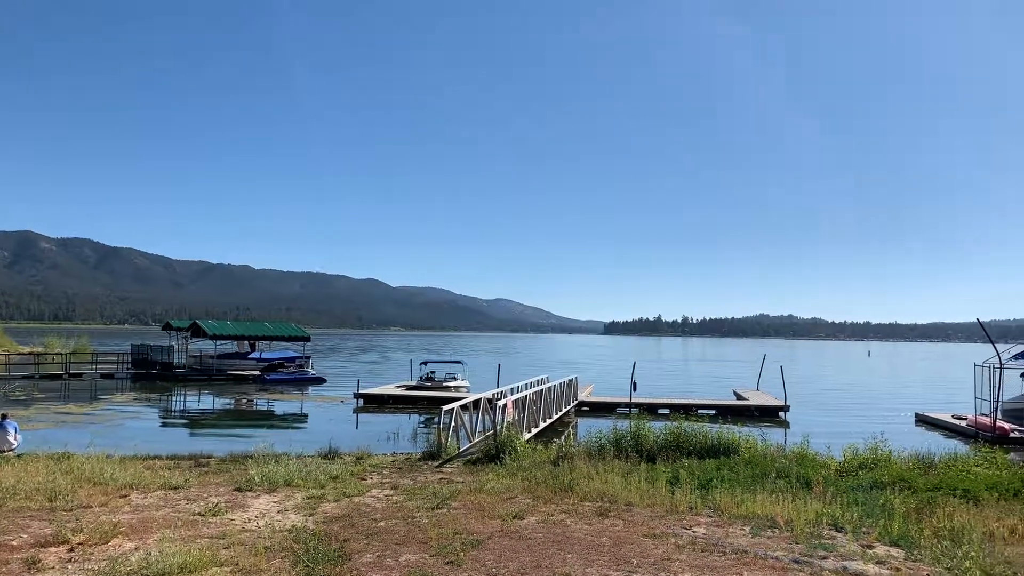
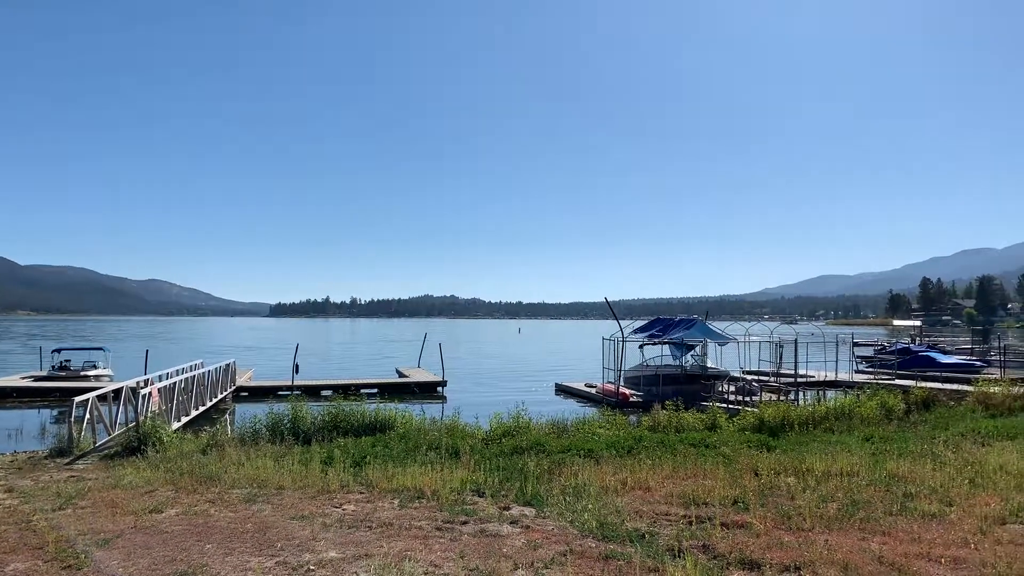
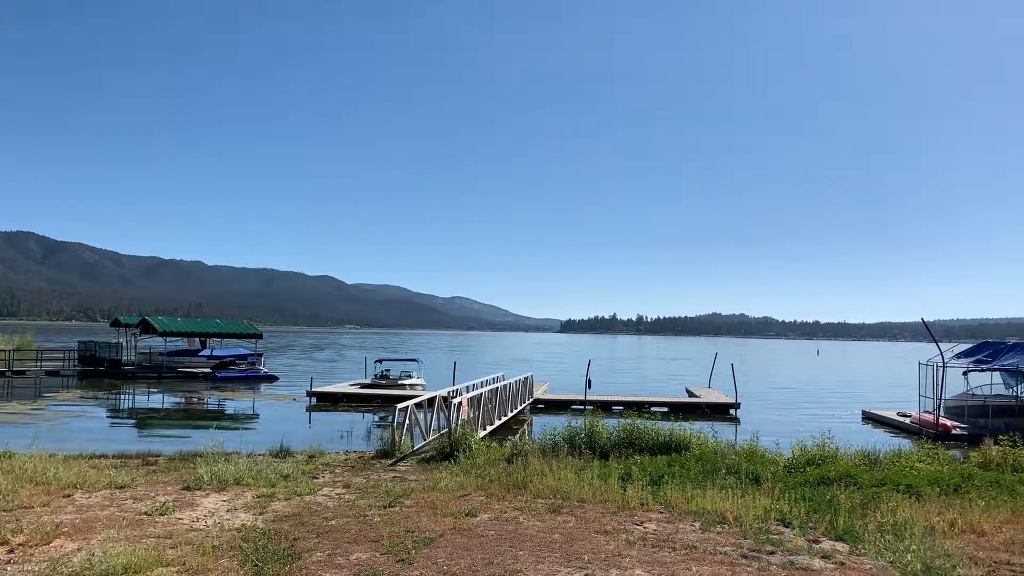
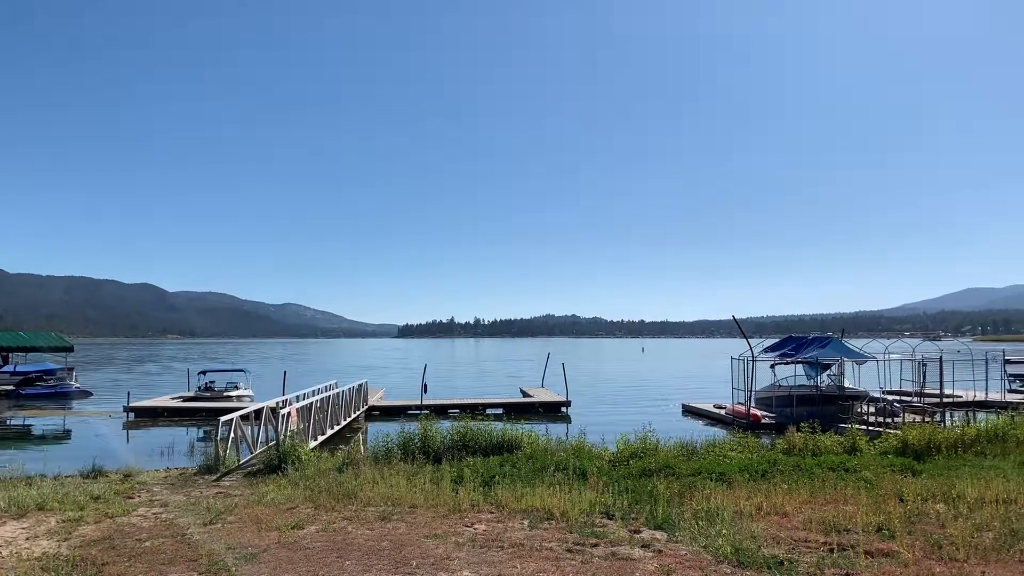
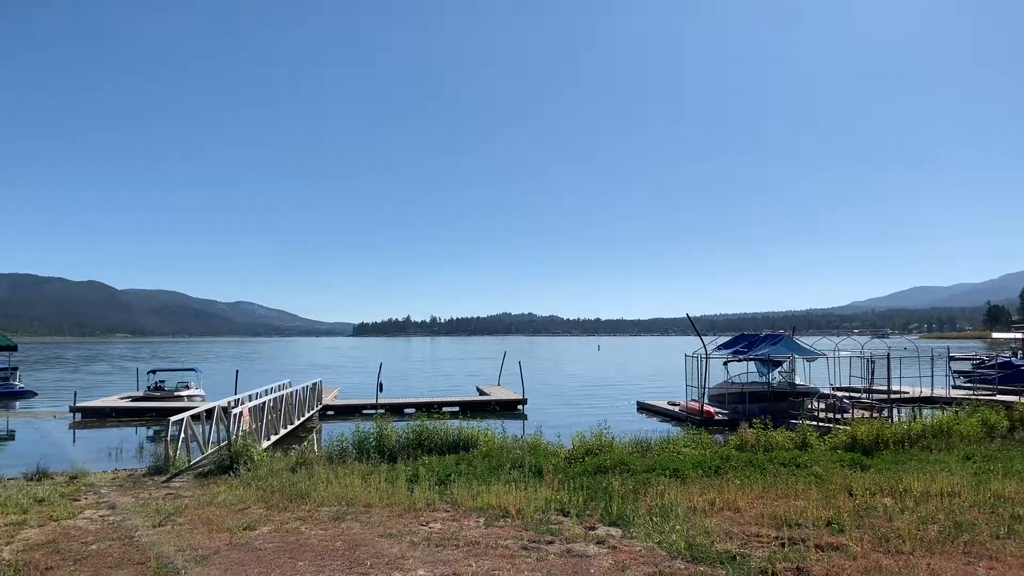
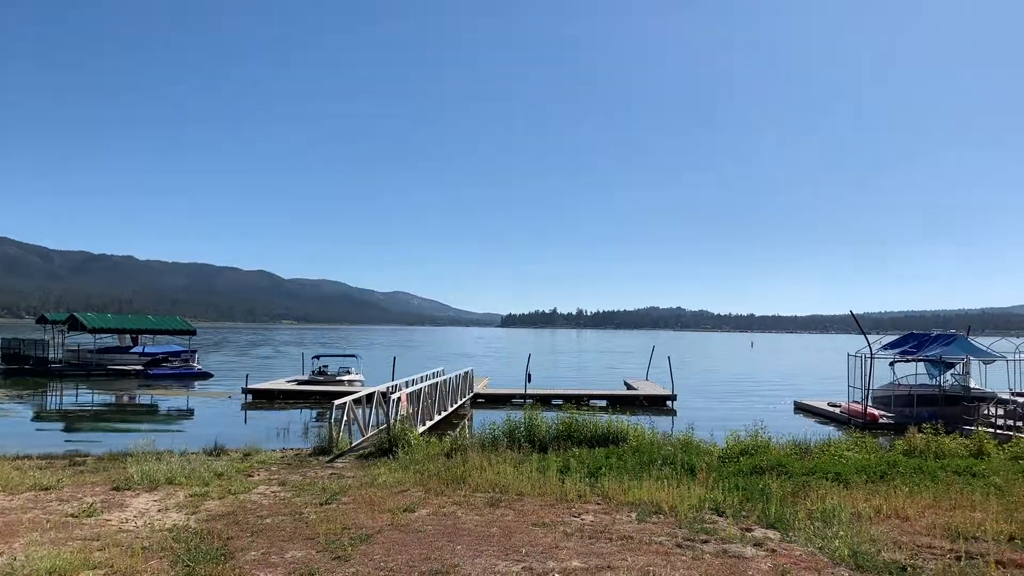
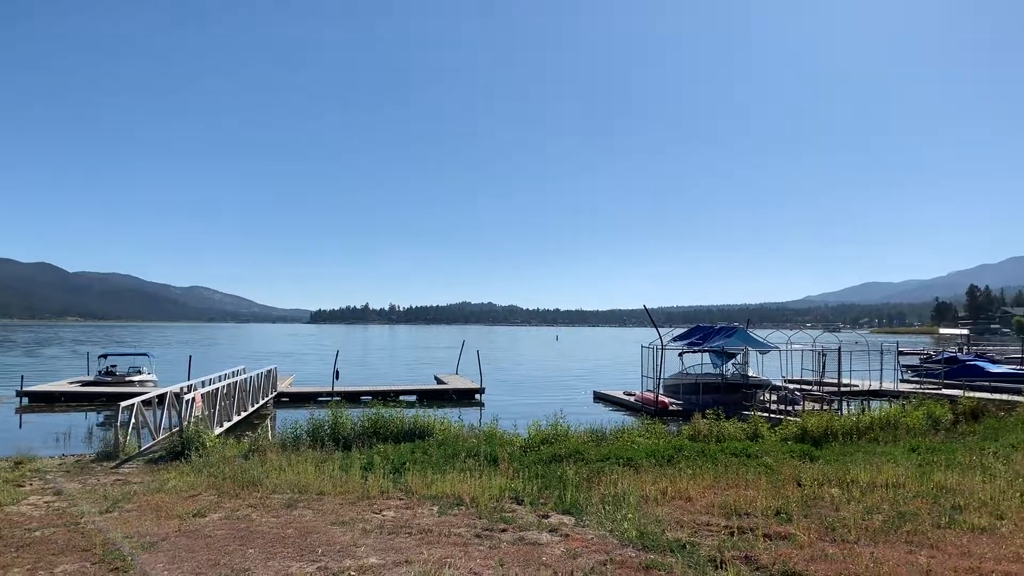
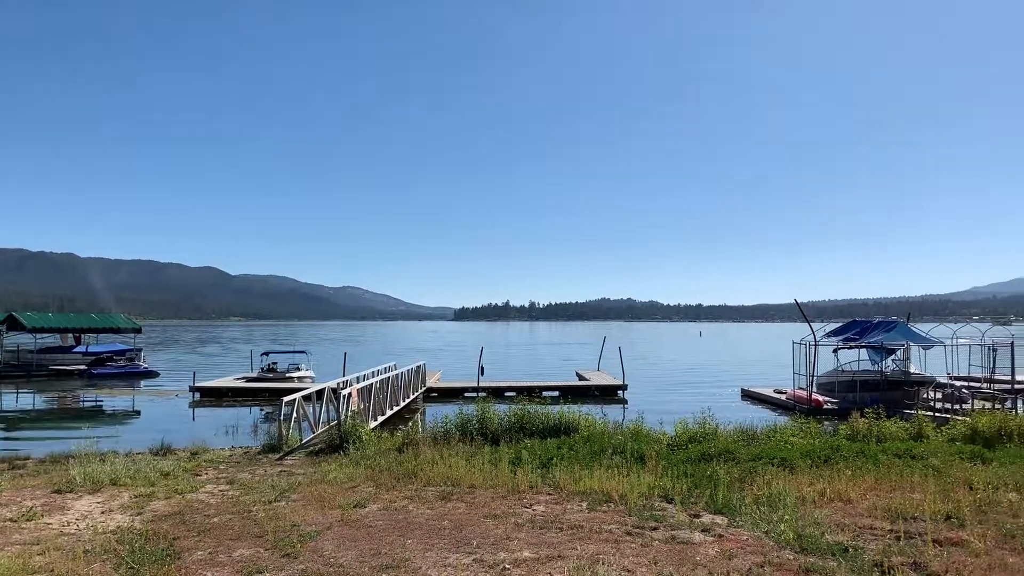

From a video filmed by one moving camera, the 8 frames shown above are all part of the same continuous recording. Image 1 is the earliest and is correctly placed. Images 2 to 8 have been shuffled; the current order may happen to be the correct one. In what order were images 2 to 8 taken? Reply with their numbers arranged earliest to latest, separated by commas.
3, 6, 8, 4, 5, 7, 2
